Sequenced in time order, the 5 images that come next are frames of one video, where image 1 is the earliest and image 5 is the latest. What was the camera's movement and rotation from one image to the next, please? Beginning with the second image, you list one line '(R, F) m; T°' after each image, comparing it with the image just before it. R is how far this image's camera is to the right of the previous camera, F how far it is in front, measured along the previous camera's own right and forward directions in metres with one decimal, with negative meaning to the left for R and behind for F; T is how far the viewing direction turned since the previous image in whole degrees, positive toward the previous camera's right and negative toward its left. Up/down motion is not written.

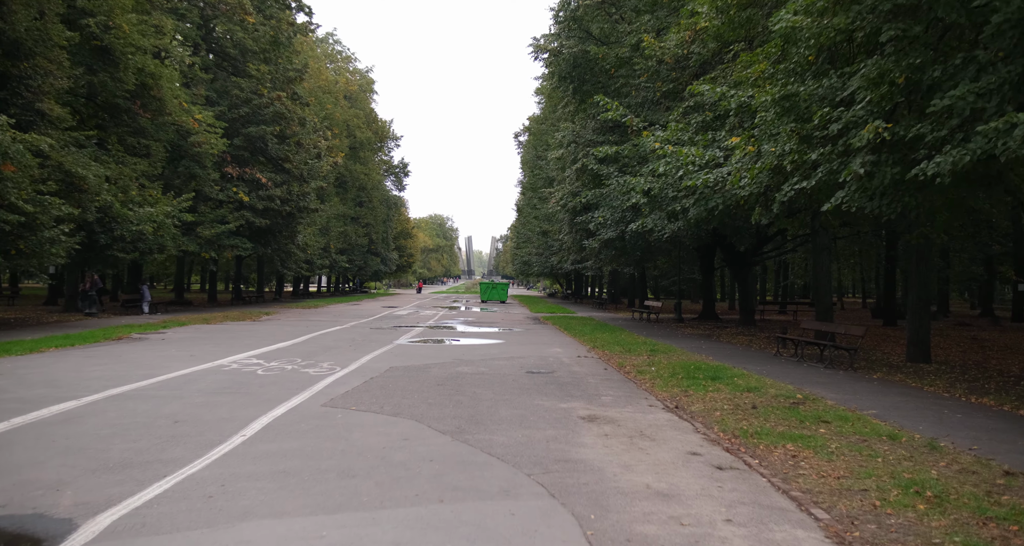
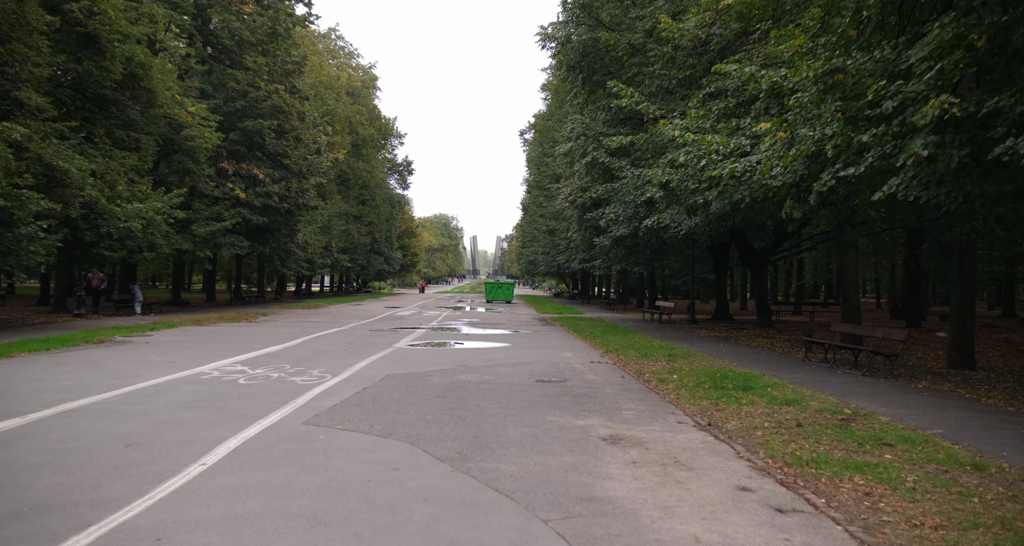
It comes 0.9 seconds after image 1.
(-0.1, +1.1) m; 0°
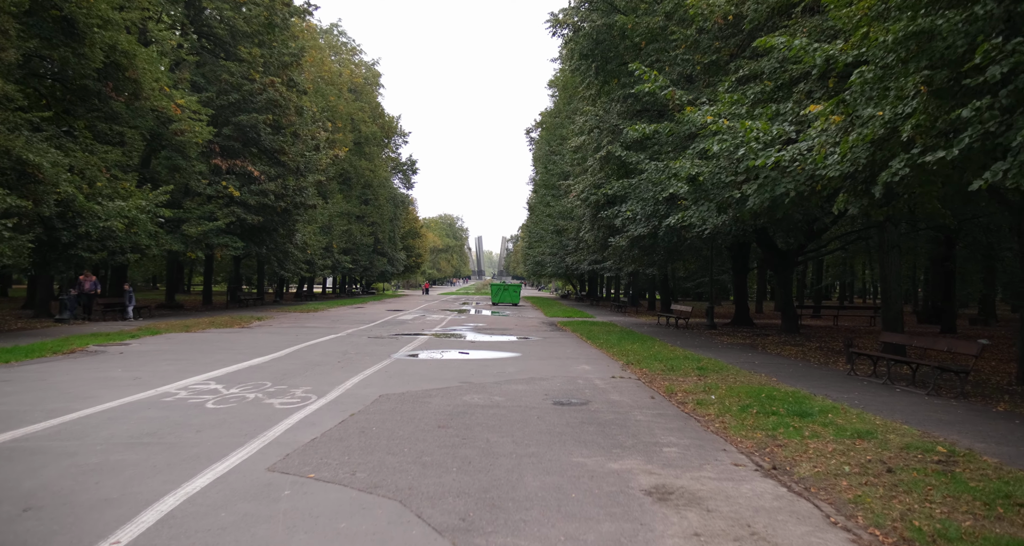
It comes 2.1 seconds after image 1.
(-0.1, +1.5) m; 0°
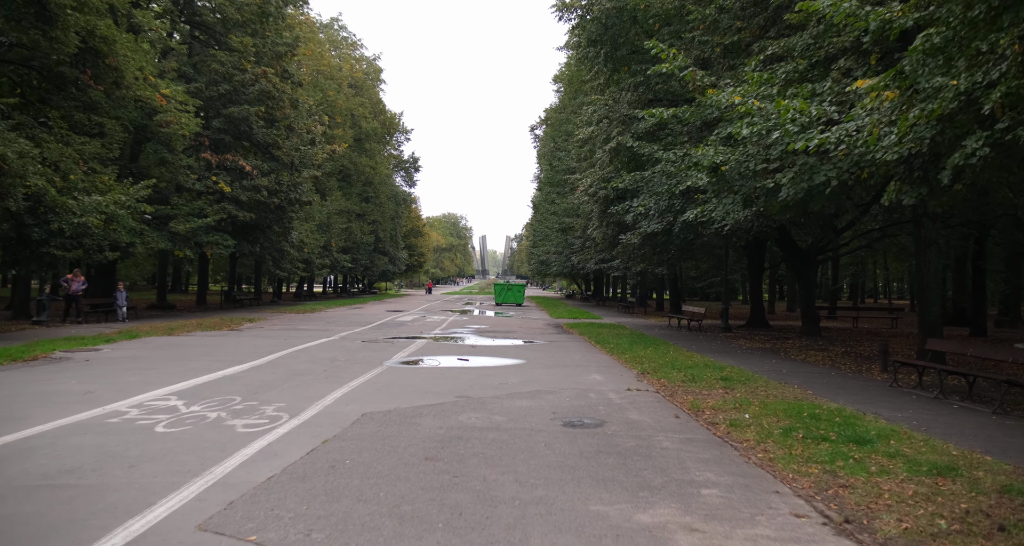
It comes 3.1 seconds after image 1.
(0.0, +1.3) m; 0°
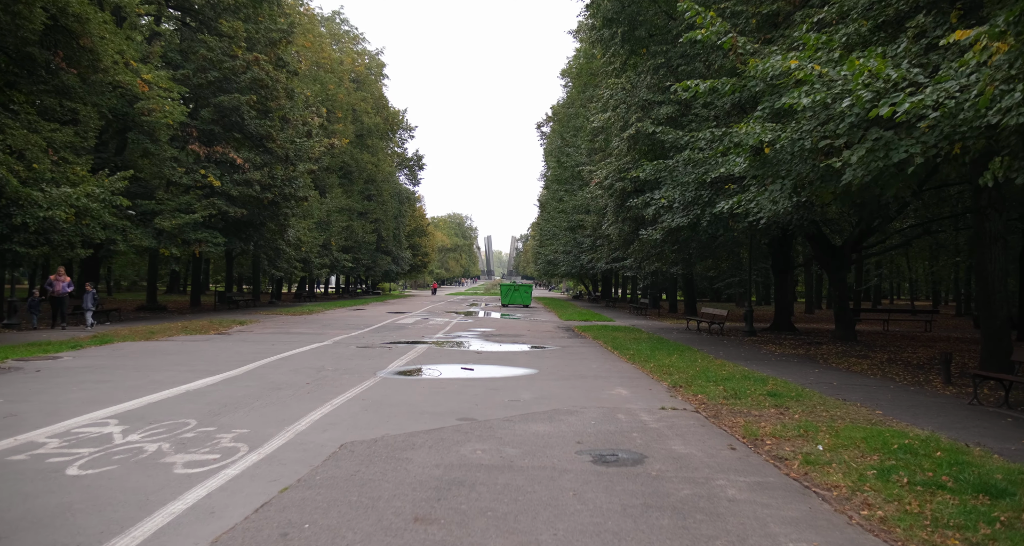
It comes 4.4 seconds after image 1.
(-0.1, +1.7) m; 0°
